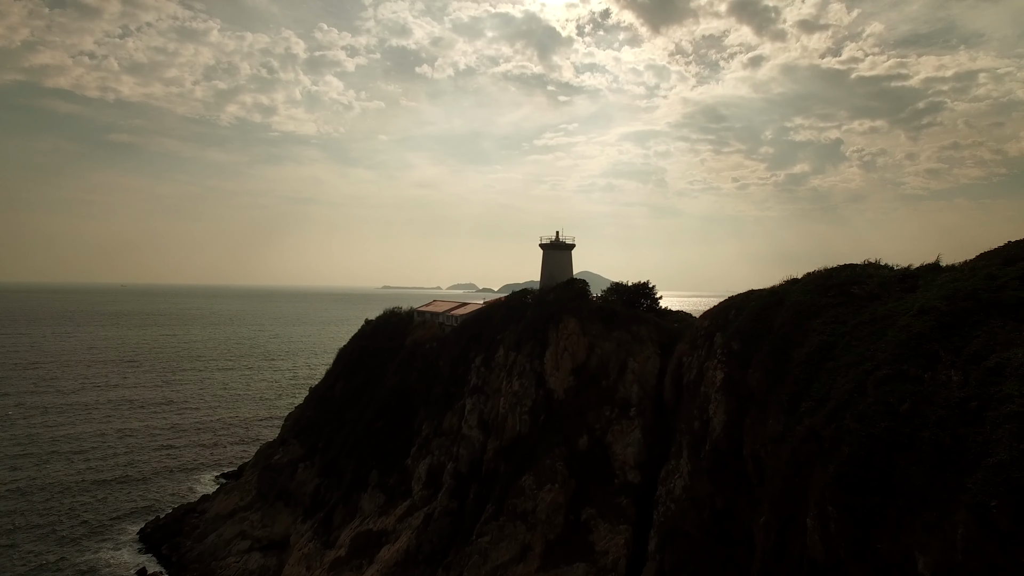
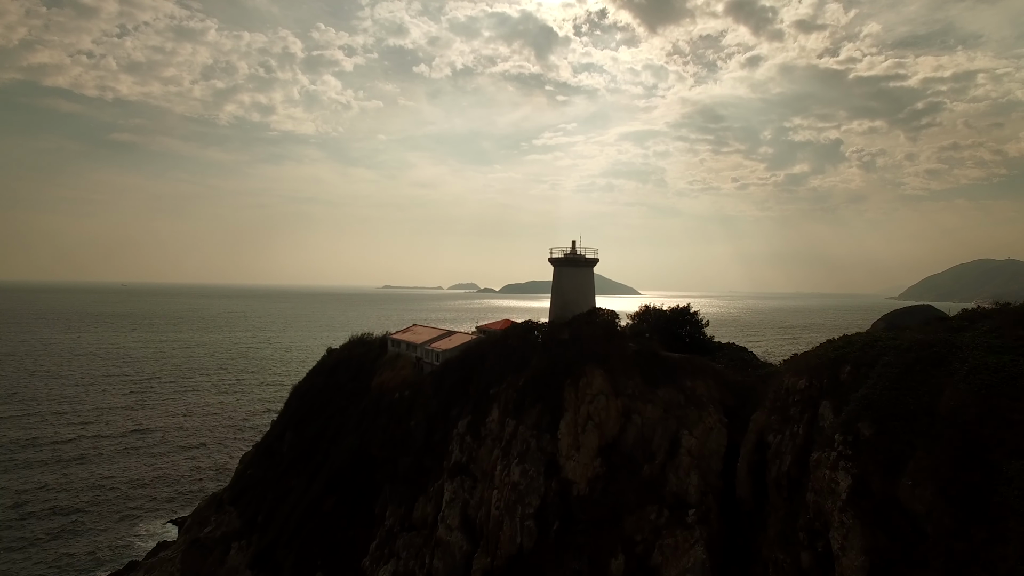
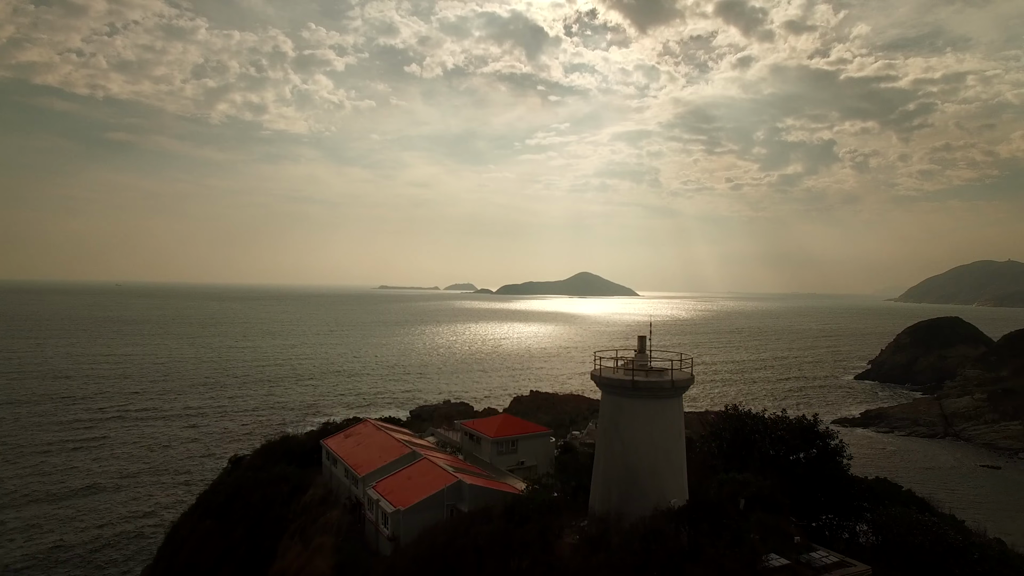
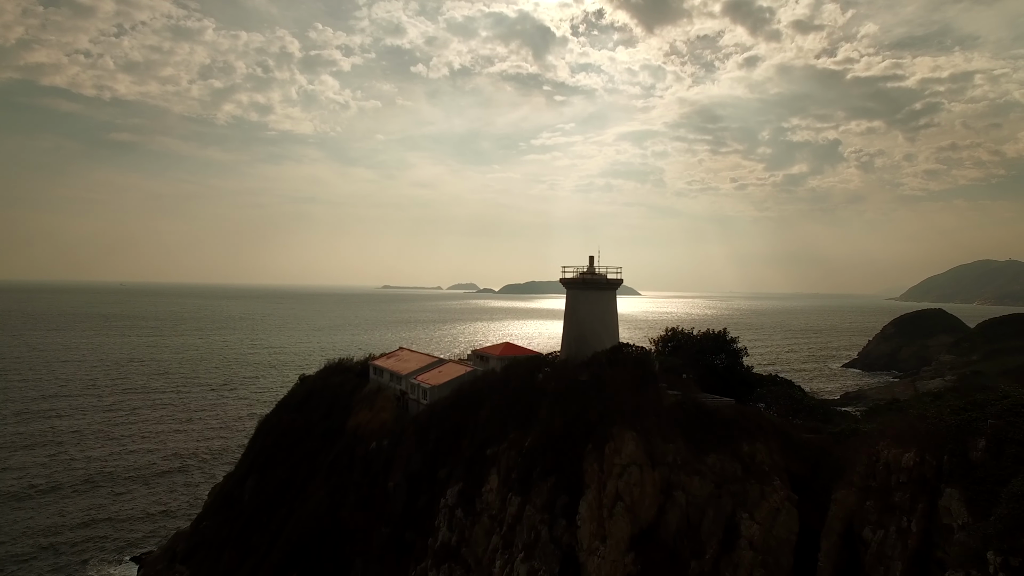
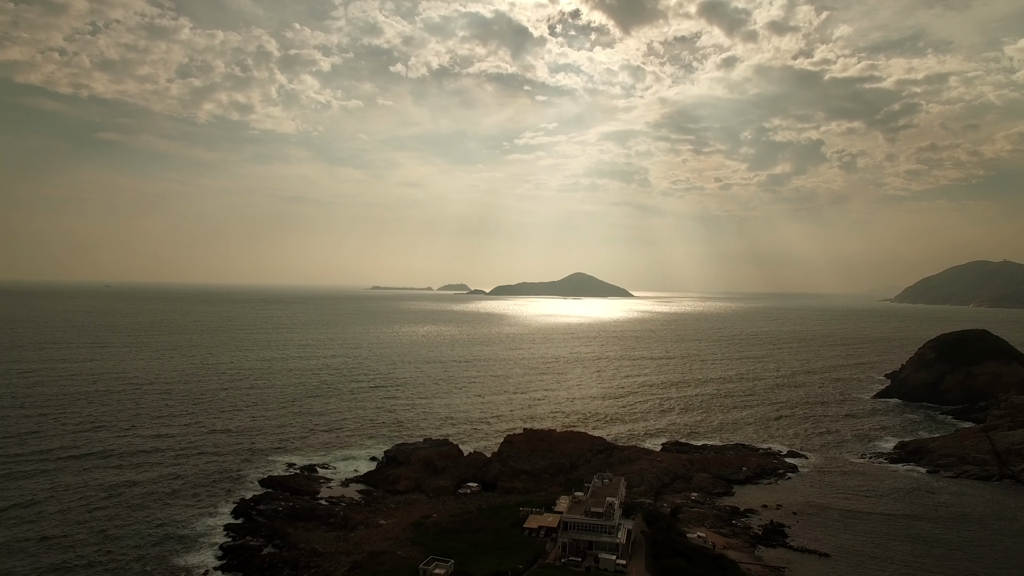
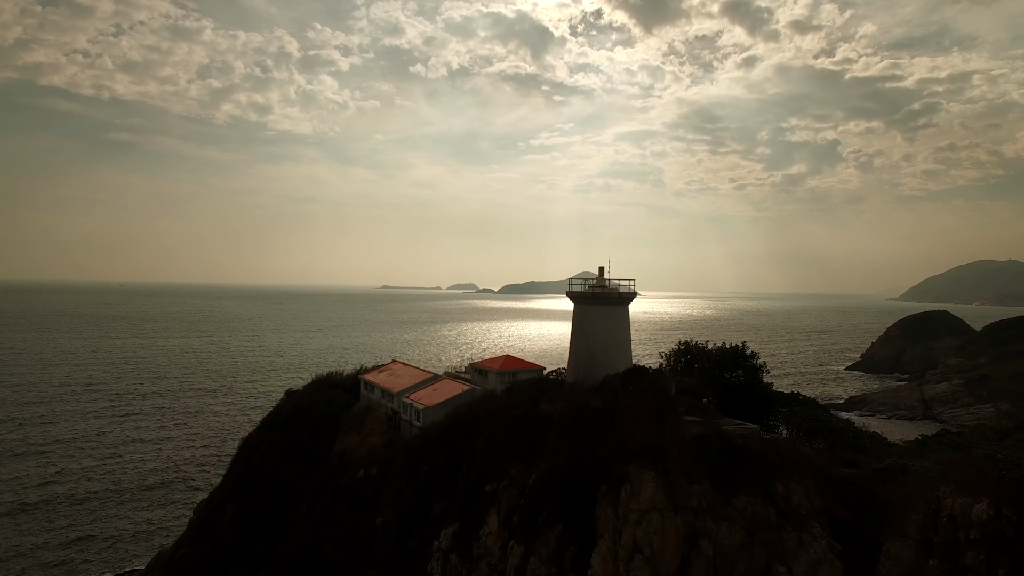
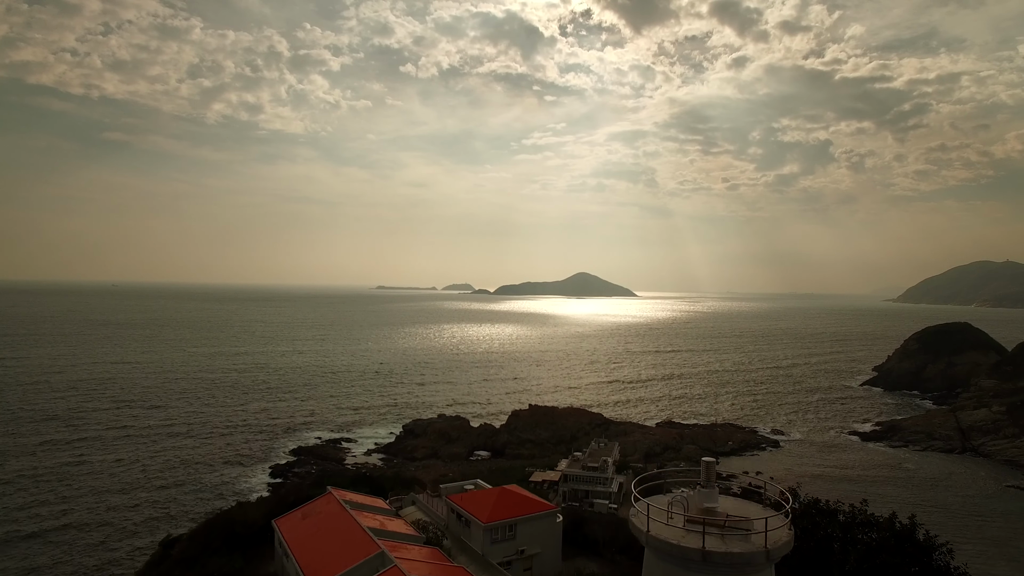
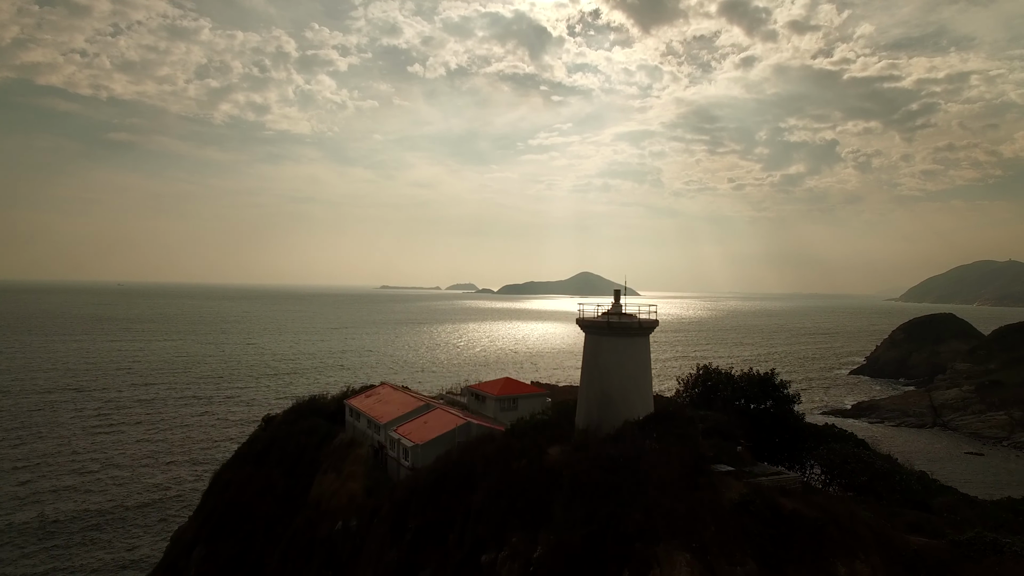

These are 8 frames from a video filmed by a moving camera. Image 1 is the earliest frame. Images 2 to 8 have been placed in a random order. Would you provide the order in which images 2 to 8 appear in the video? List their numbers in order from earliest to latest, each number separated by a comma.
2, 4, 6, 8, 3, 7, 5
